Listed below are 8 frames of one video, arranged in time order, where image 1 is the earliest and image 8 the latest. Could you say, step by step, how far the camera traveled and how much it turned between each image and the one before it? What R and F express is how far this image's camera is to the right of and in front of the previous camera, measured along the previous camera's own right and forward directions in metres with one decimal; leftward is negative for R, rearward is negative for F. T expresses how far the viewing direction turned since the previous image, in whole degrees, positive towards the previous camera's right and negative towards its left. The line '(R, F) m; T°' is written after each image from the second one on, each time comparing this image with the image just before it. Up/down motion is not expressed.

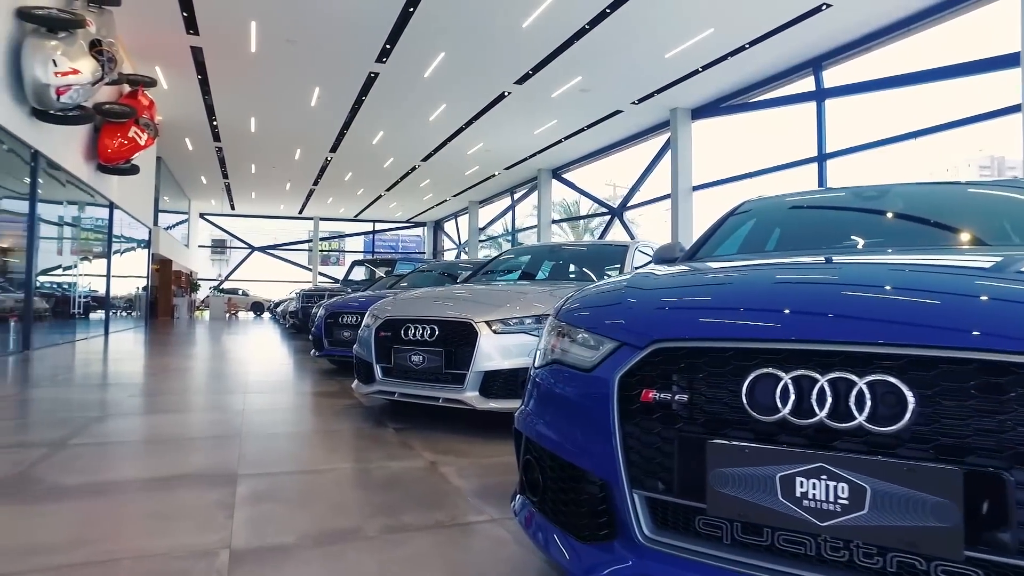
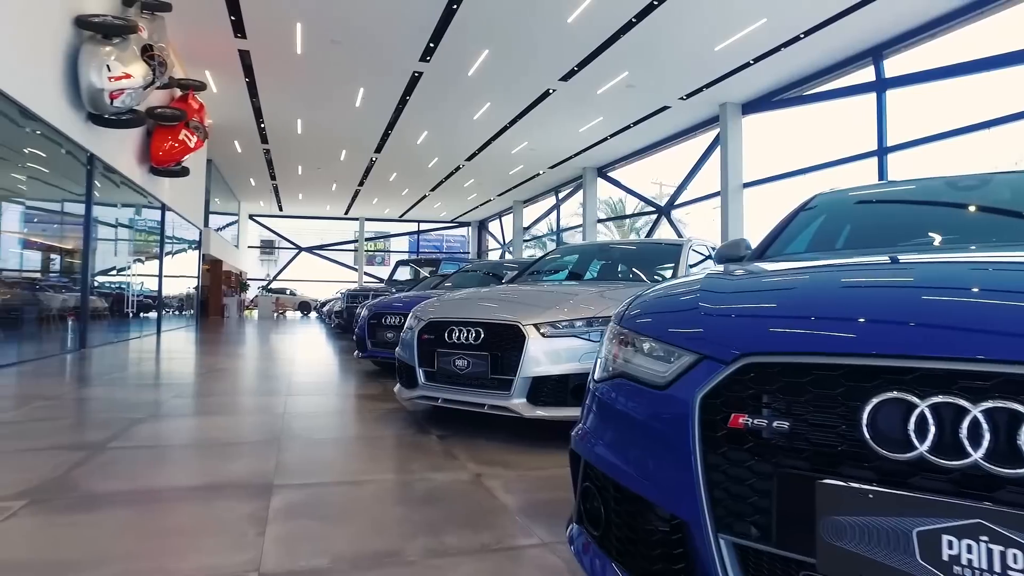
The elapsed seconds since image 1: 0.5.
(0.0, +0.1) m; -4°
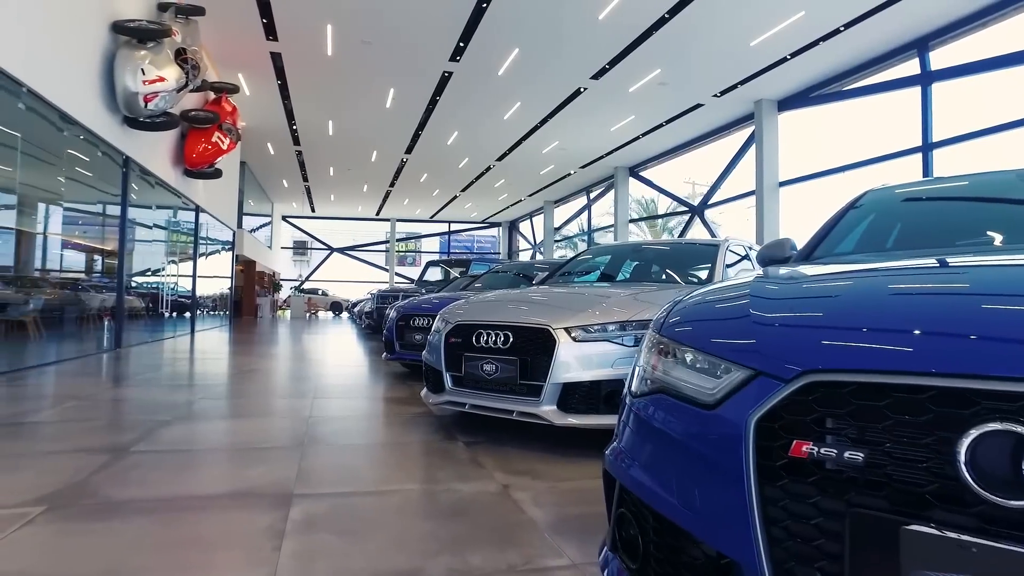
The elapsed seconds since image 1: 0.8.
(0.0, +0.1) m; -2°
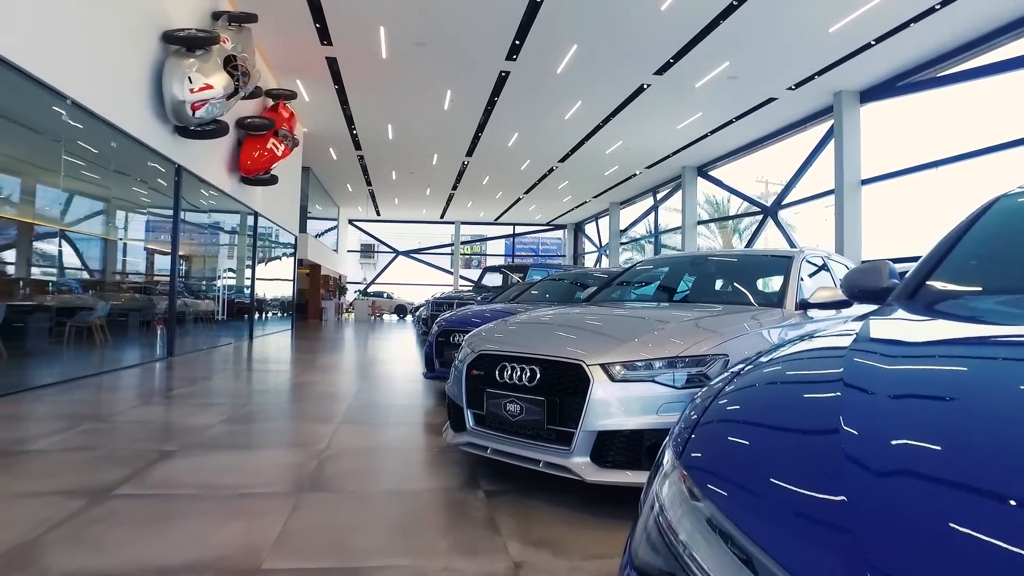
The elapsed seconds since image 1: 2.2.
(+0.1, +0.4) m; -5°
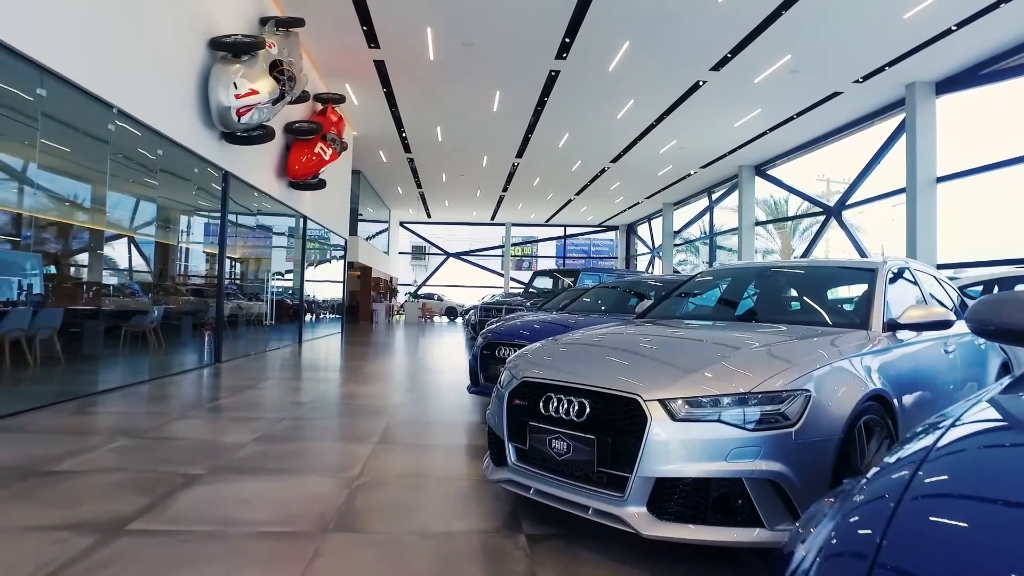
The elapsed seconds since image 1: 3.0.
(0.0, +0.3) m; -4°
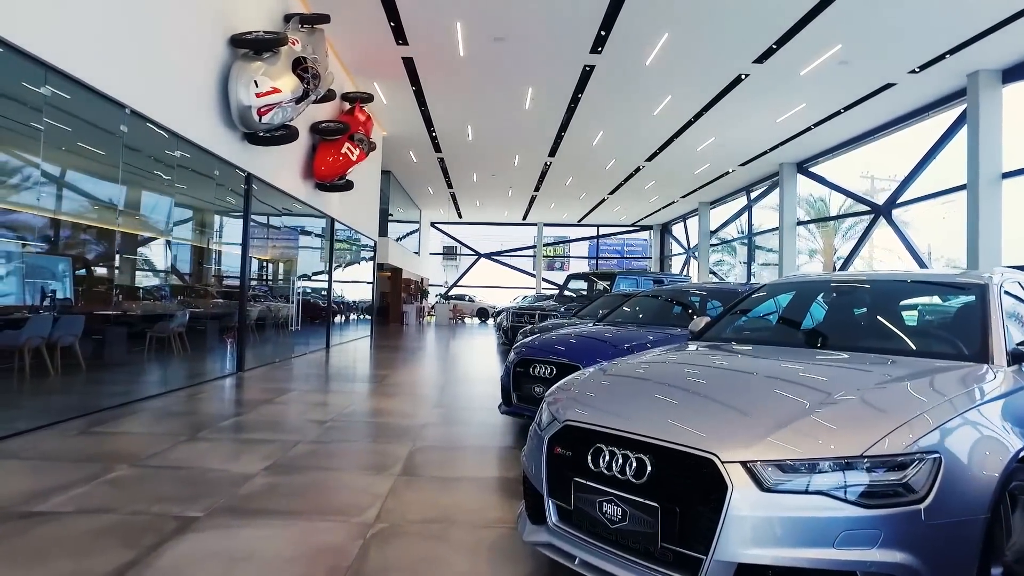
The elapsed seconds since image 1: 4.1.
(0.0, +0.4) m; -3°
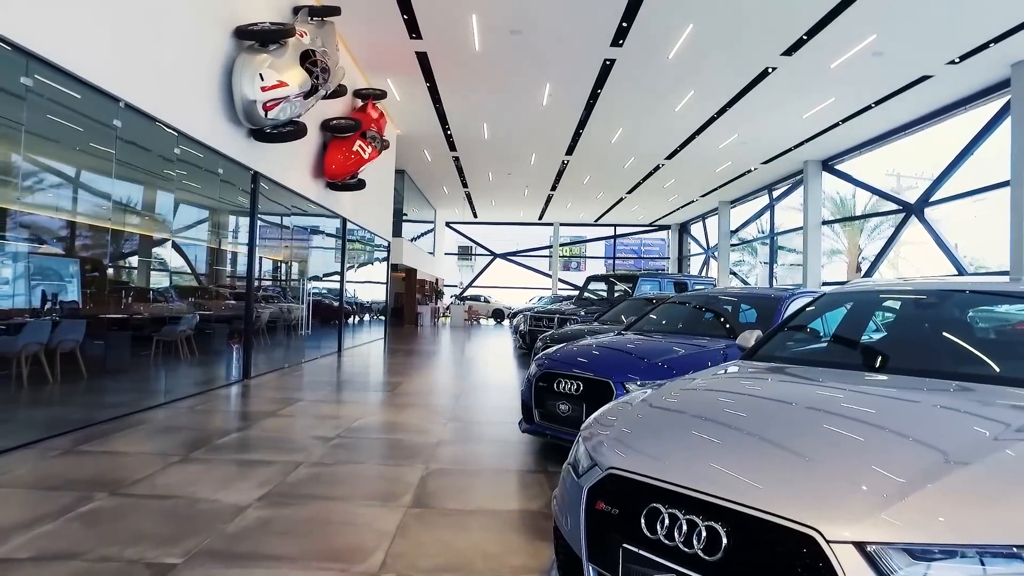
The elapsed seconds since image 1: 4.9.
(0.0, +0.4) m; -1°
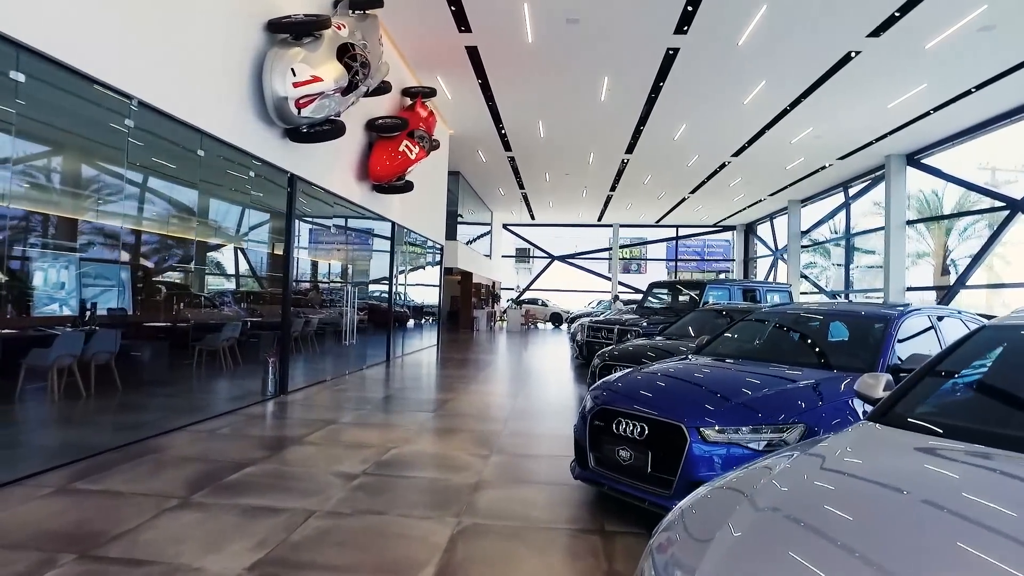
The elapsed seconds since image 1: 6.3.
(0.0, +0.6) m; -5°
